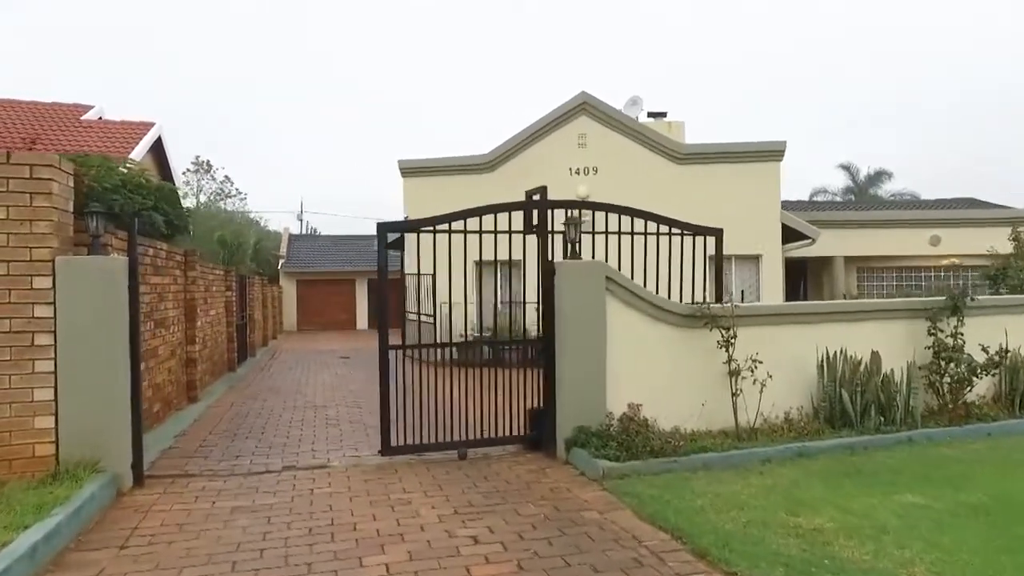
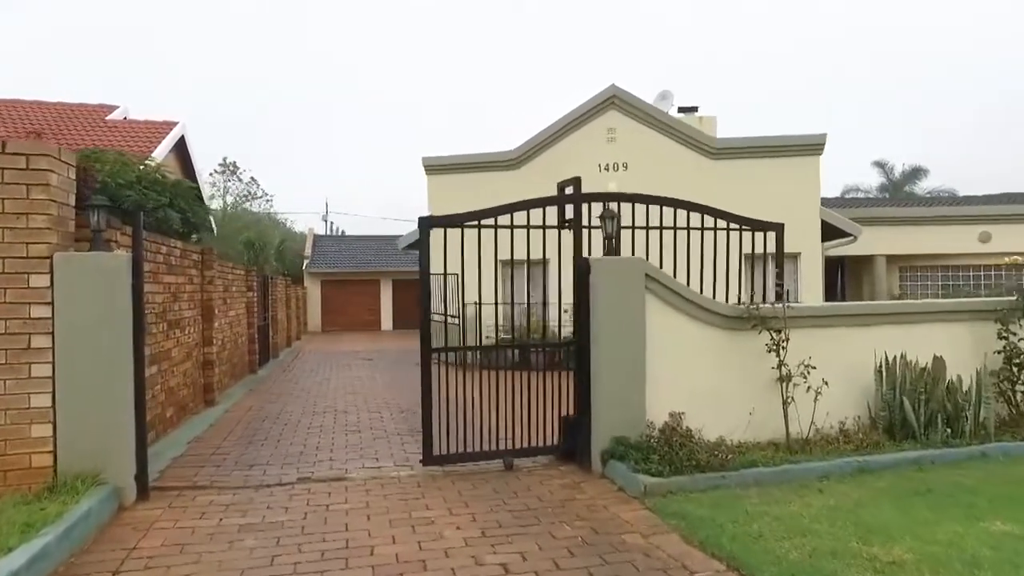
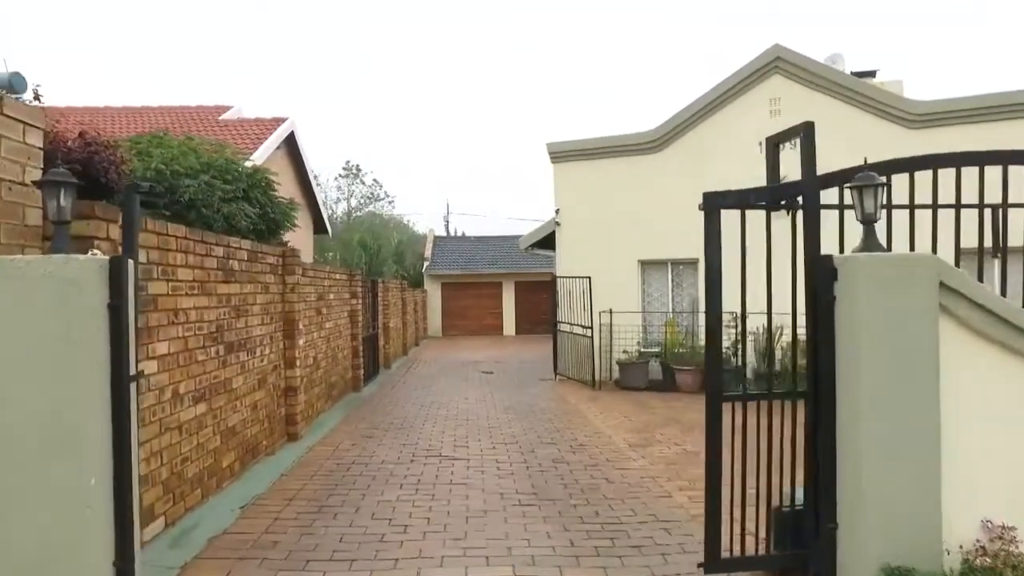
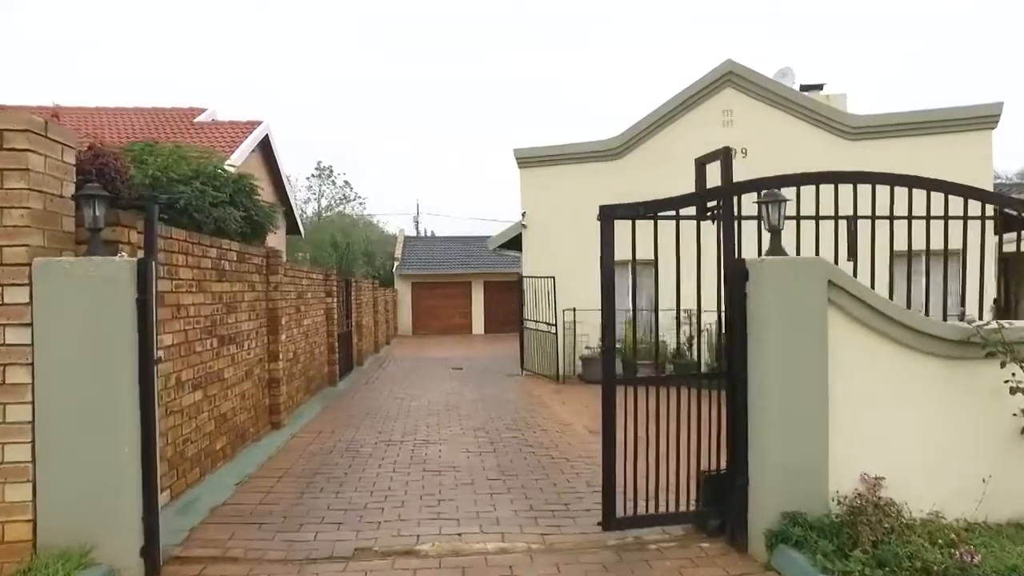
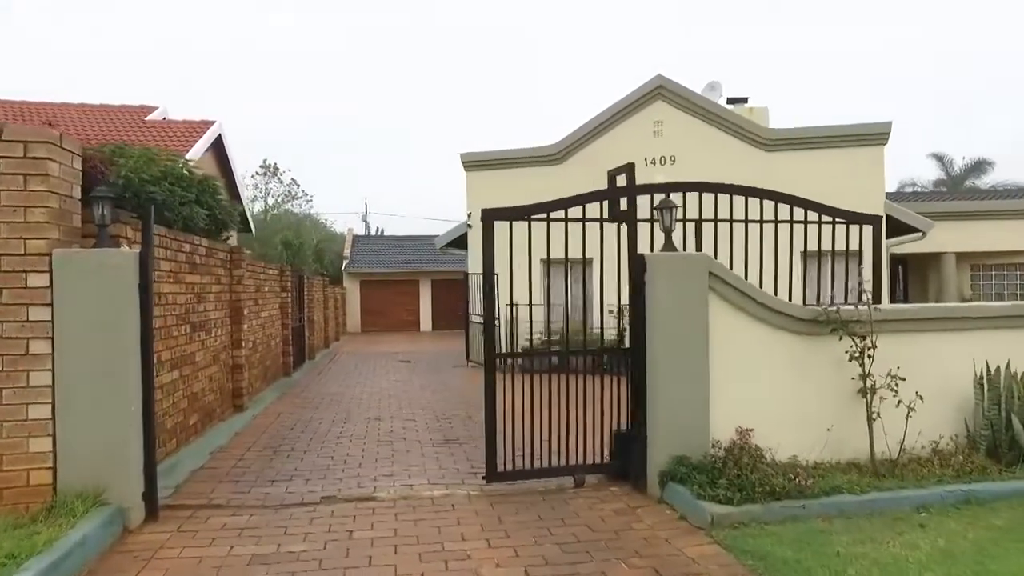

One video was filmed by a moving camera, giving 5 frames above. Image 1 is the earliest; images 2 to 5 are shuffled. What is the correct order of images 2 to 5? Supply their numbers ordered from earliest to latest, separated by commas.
2, 5, 4, 3
